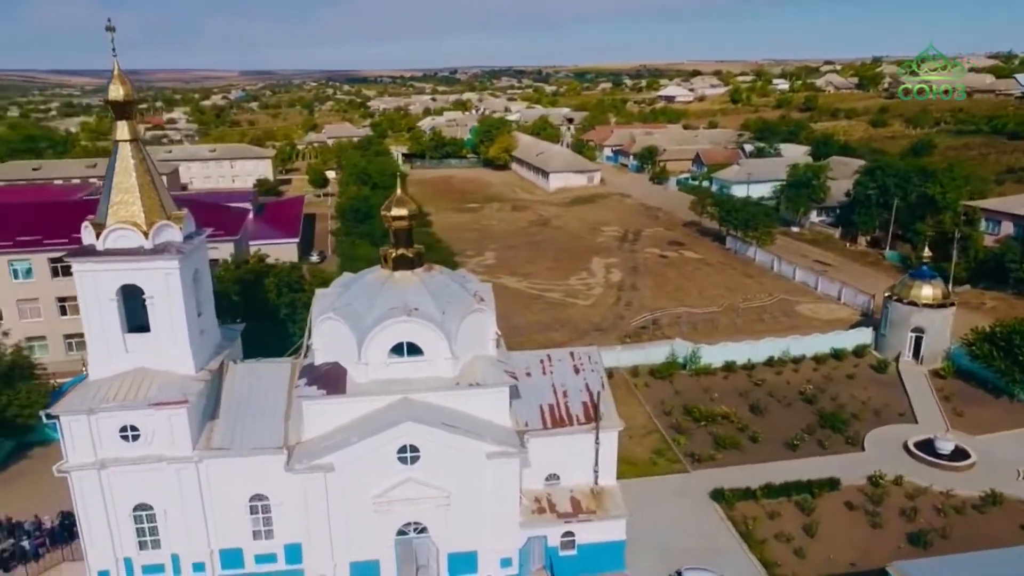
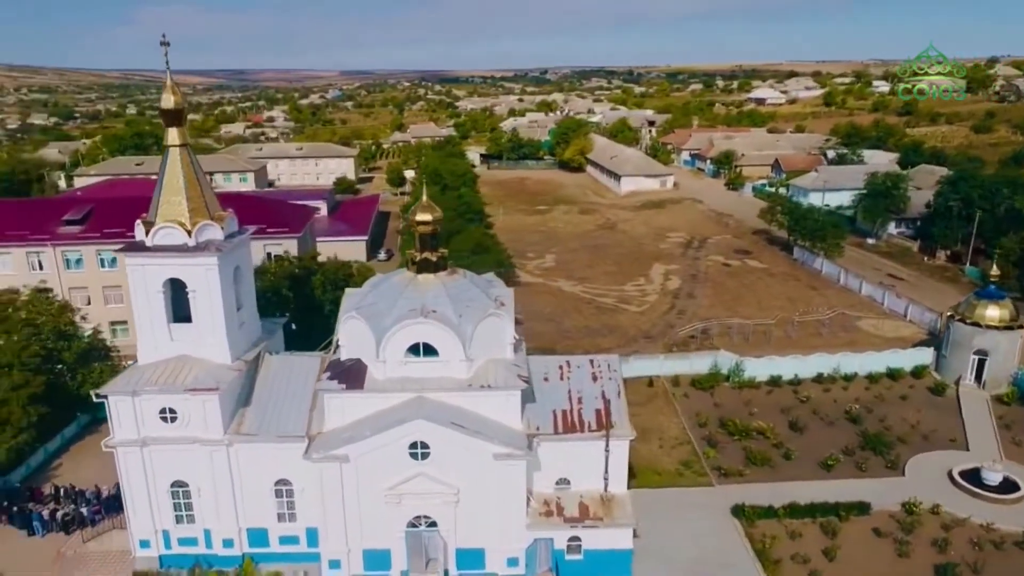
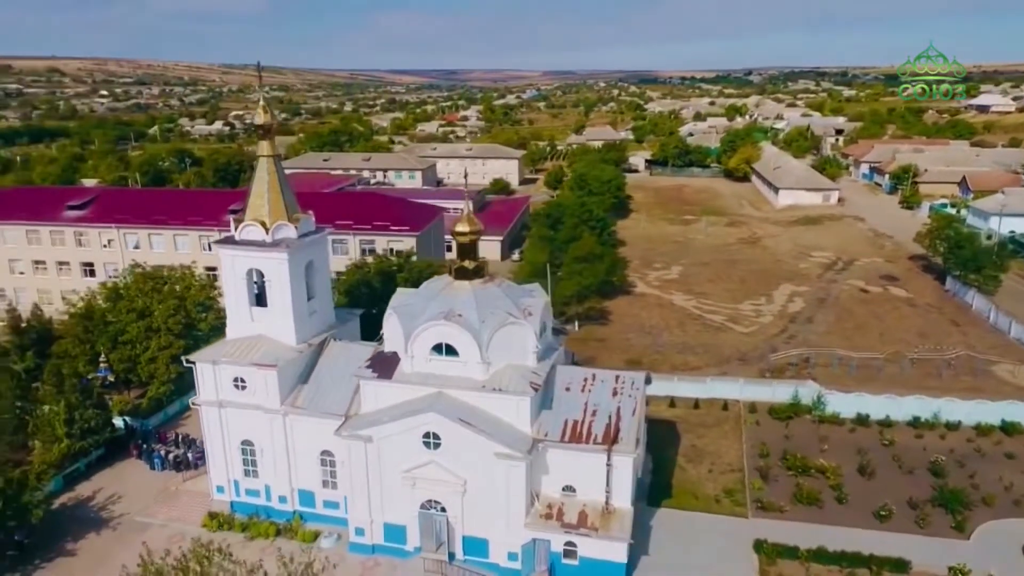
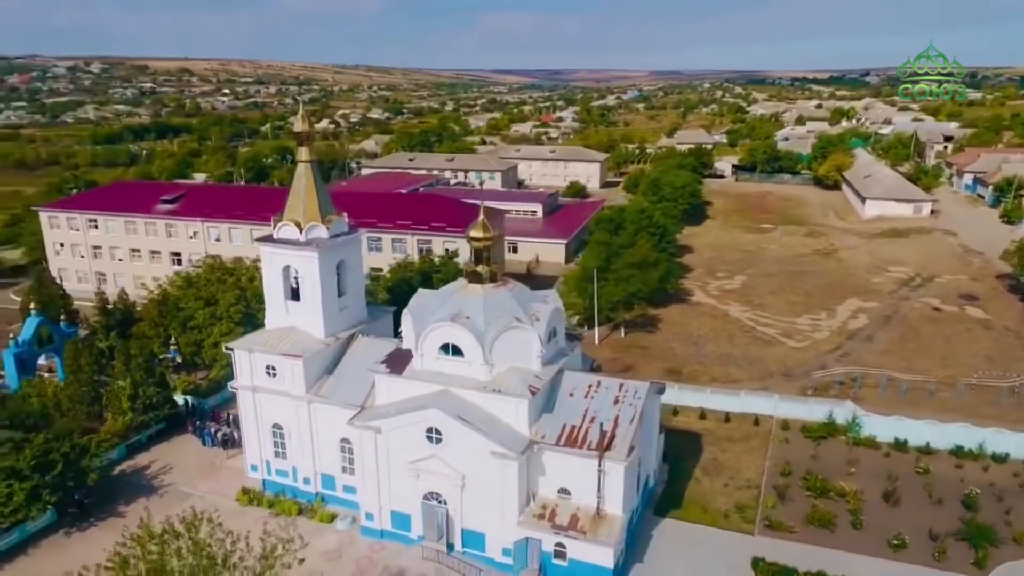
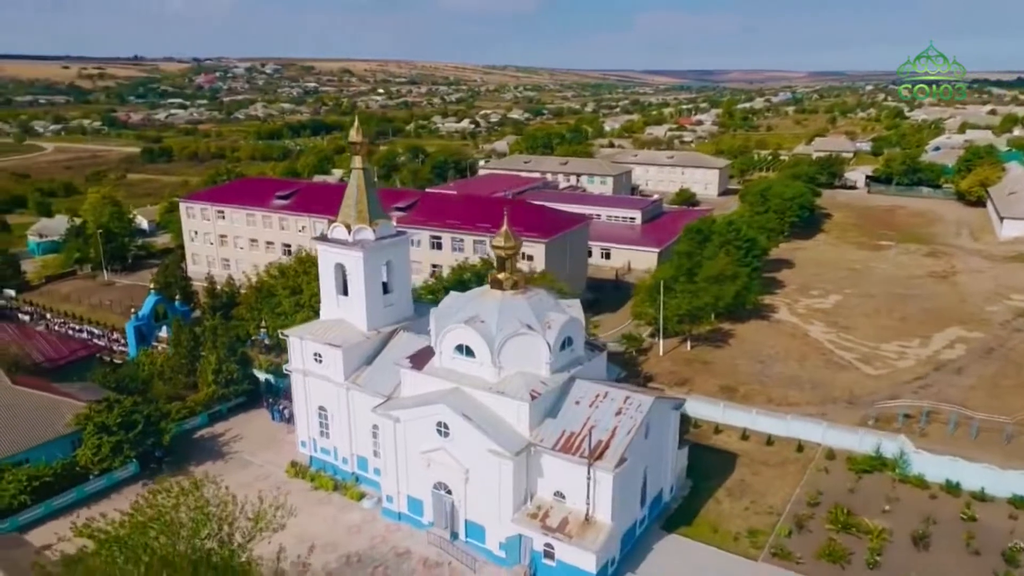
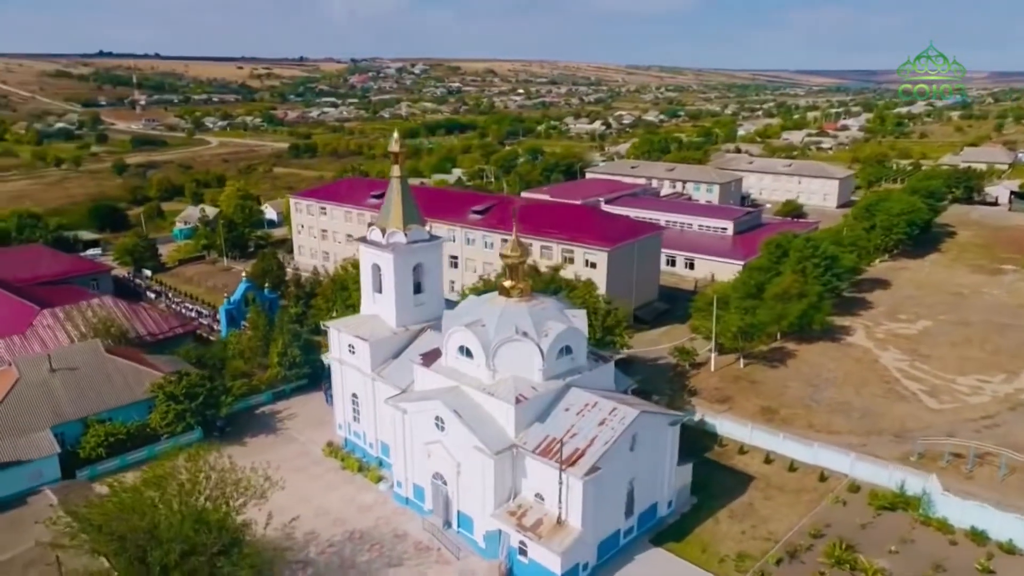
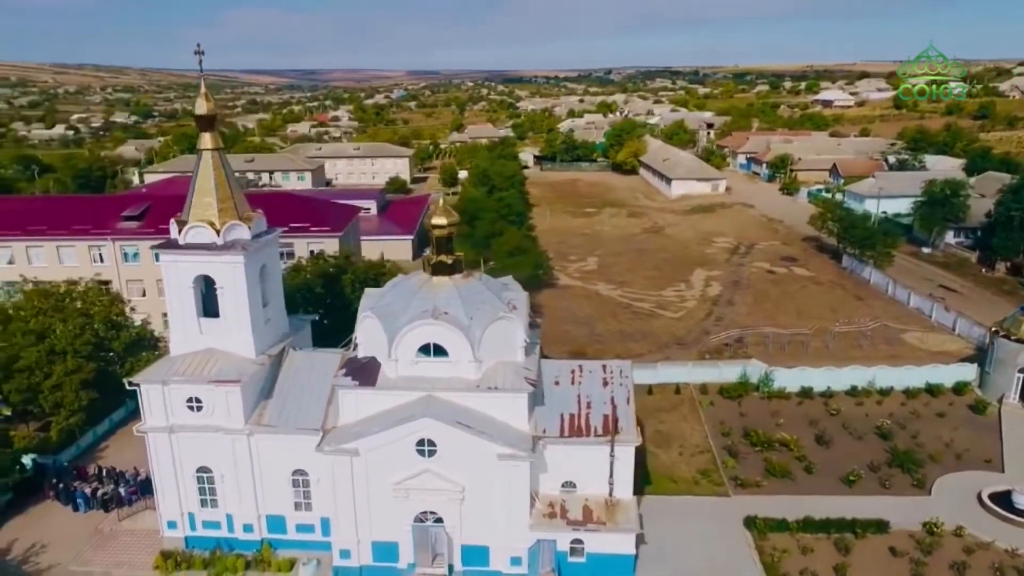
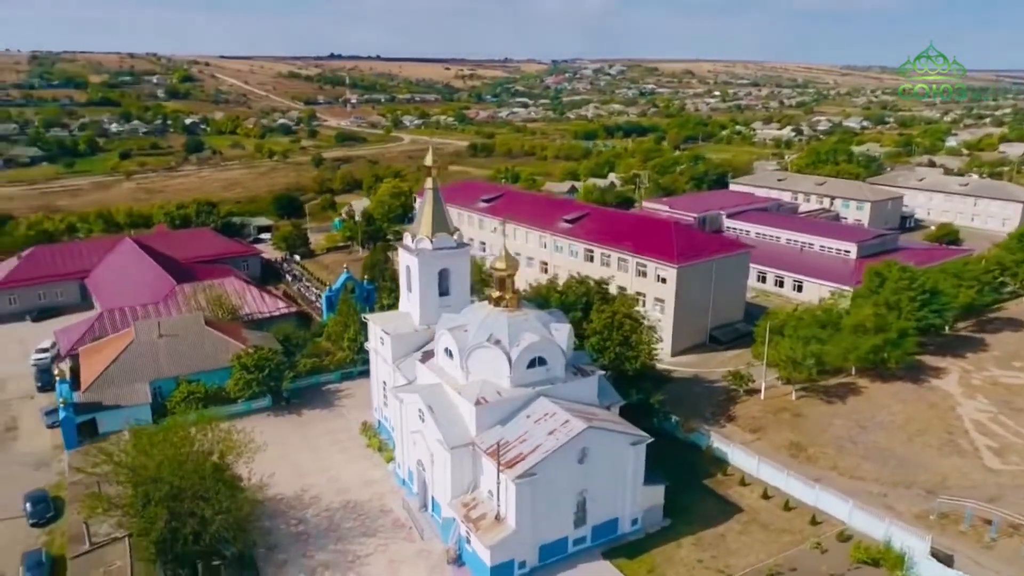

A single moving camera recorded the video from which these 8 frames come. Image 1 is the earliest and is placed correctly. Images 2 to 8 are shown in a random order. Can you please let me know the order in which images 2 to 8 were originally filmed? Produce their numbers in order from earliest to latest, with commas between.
2, 7, 3, 4, 5, 6, 8
